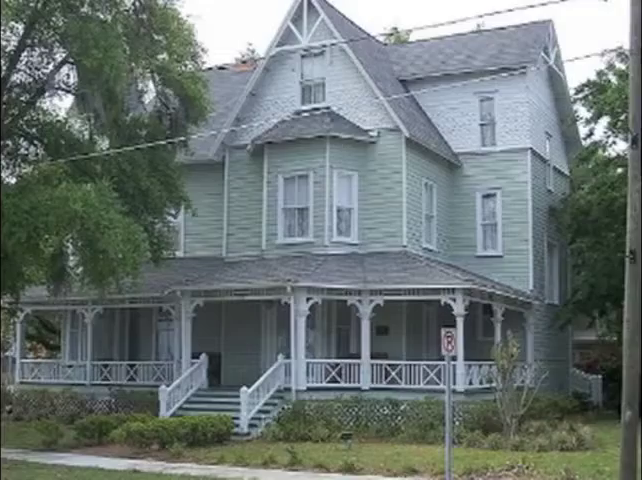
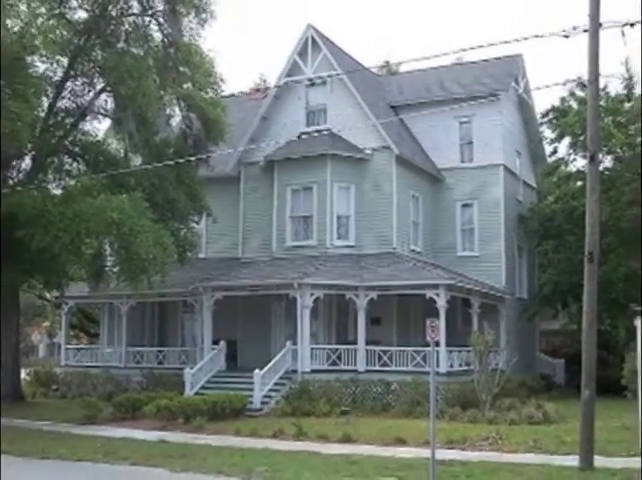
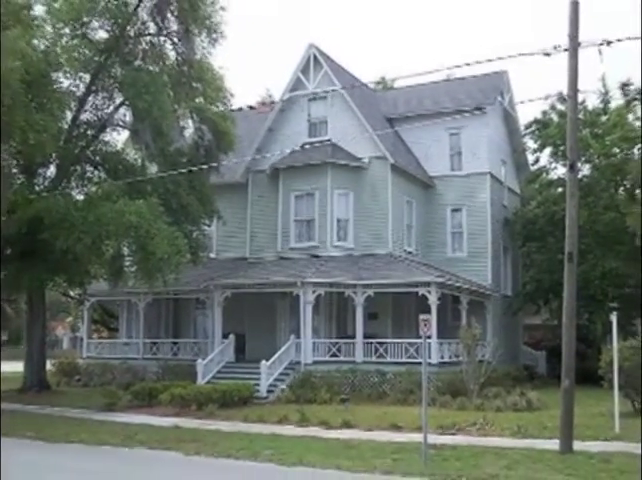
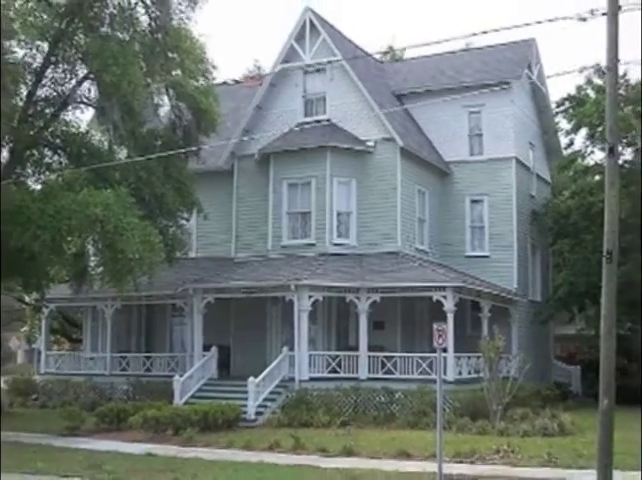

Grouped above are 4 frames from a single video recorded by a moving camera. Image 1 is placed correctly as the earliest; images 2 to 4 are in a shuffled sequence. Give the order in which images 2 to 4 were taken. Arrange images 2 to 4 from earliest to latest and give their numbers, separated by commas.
4, 2, 3
